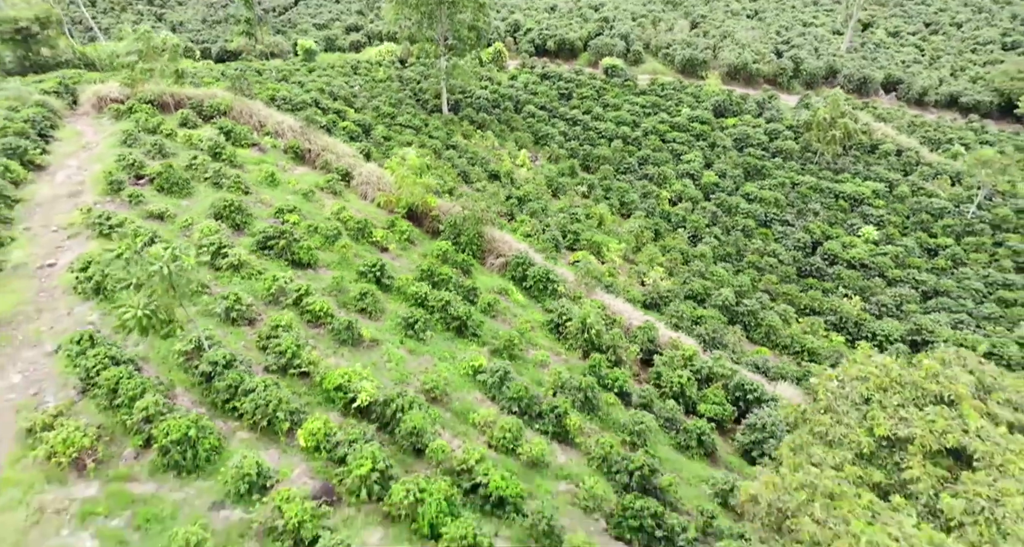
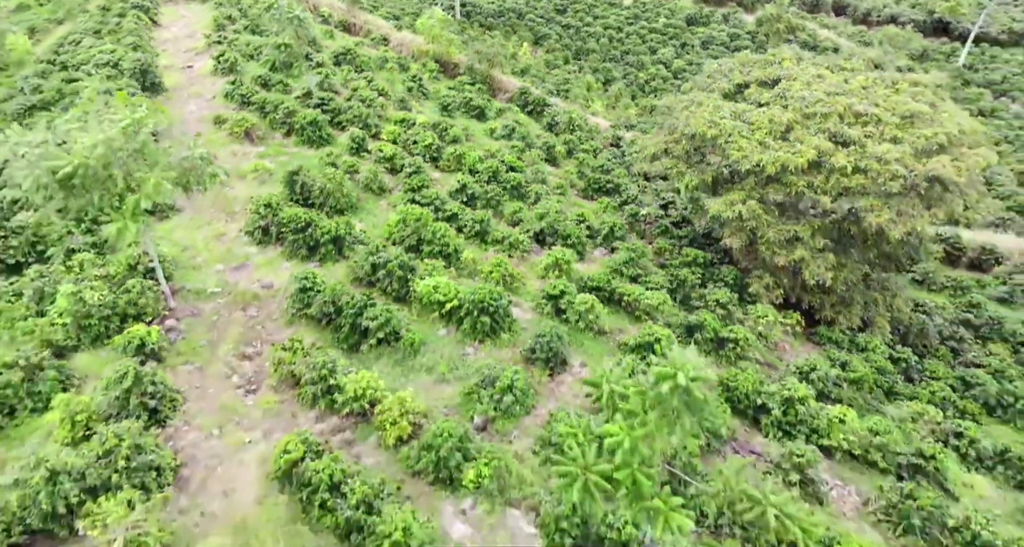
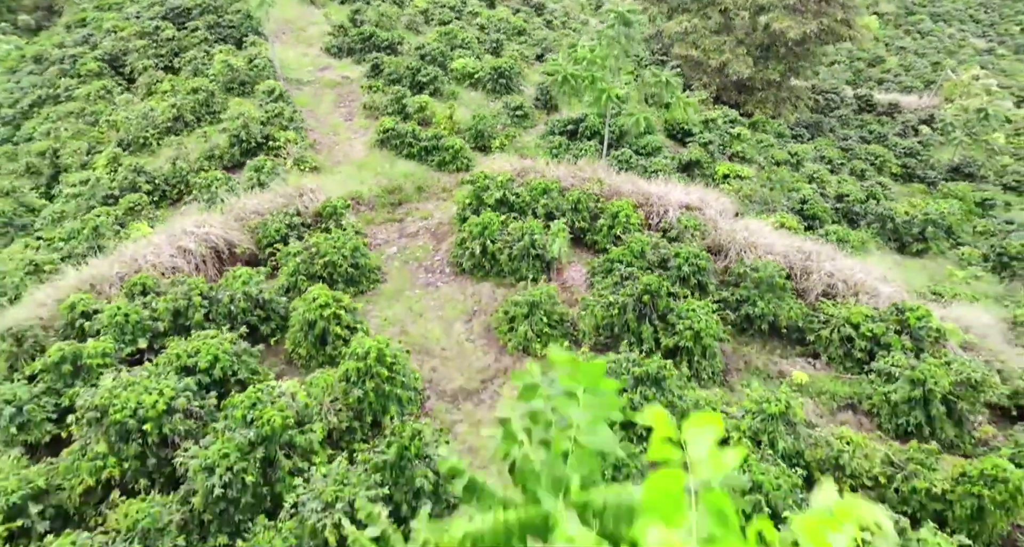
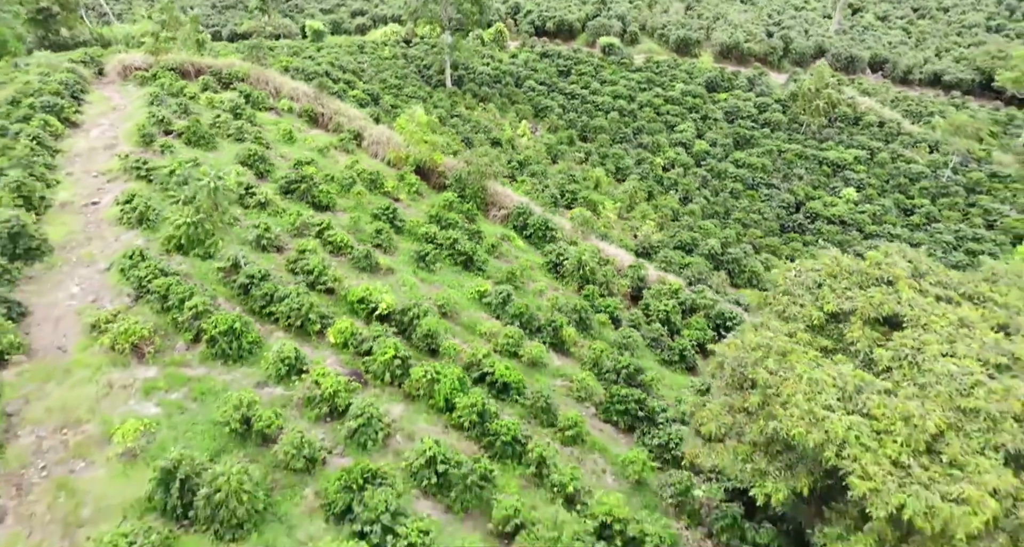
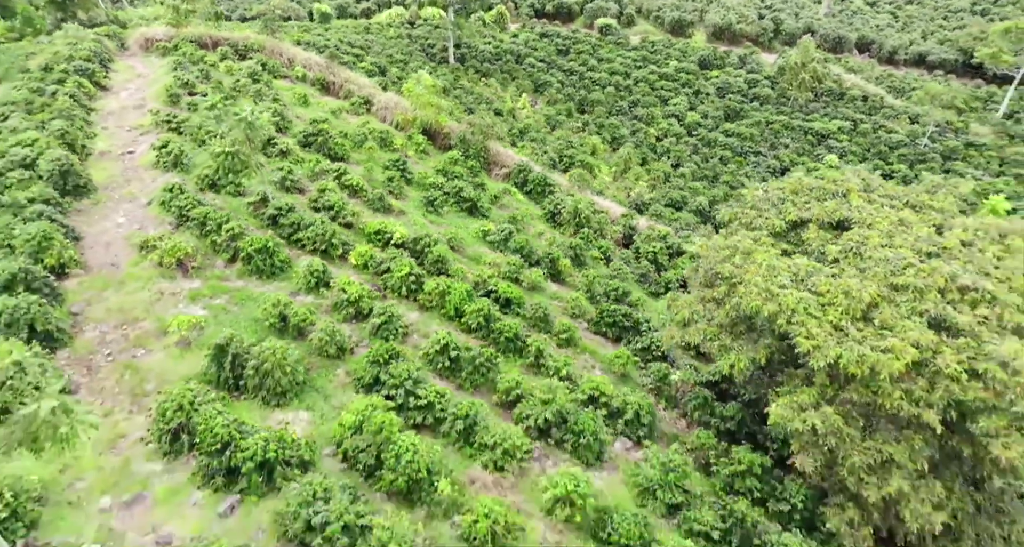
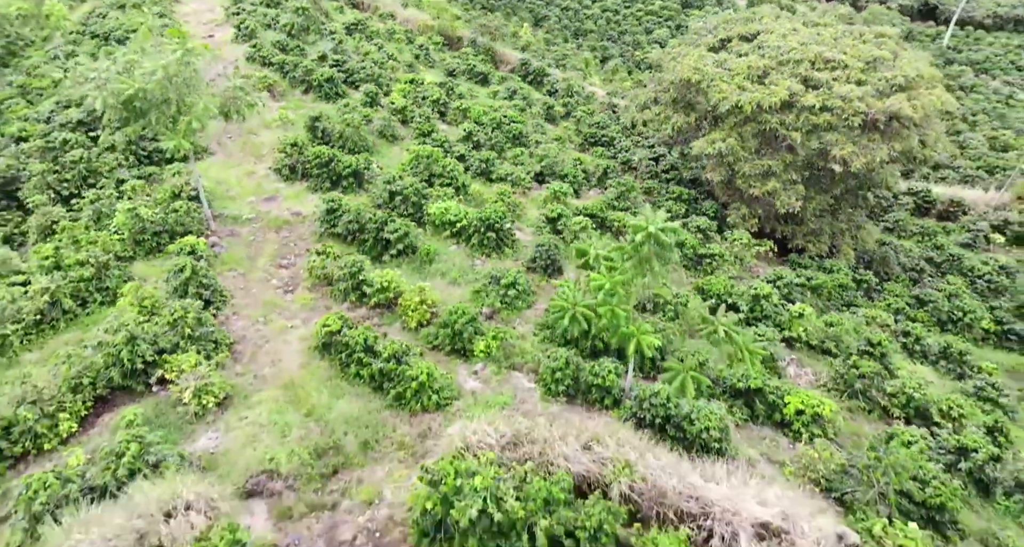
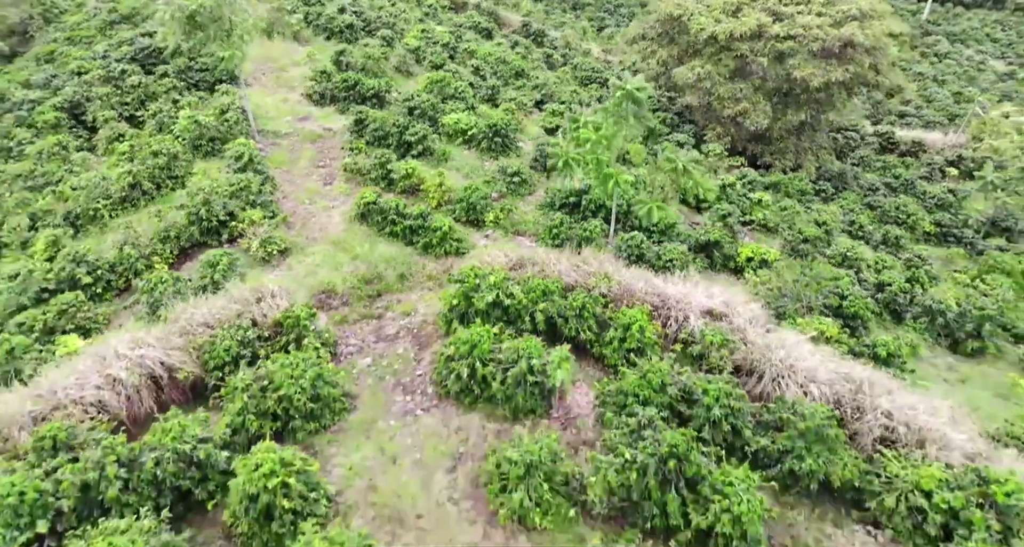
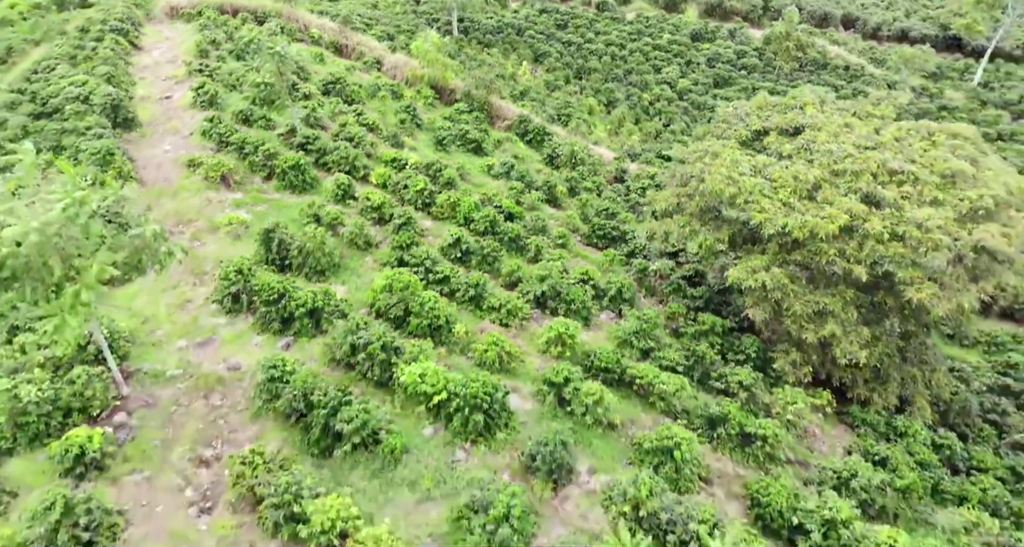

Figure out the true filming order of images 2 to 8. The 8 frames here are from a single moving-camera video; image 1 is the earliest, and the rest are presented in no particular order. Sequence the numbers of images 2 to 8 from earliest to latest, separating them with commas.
4, 5, 8, 2, 6, 7, 3
